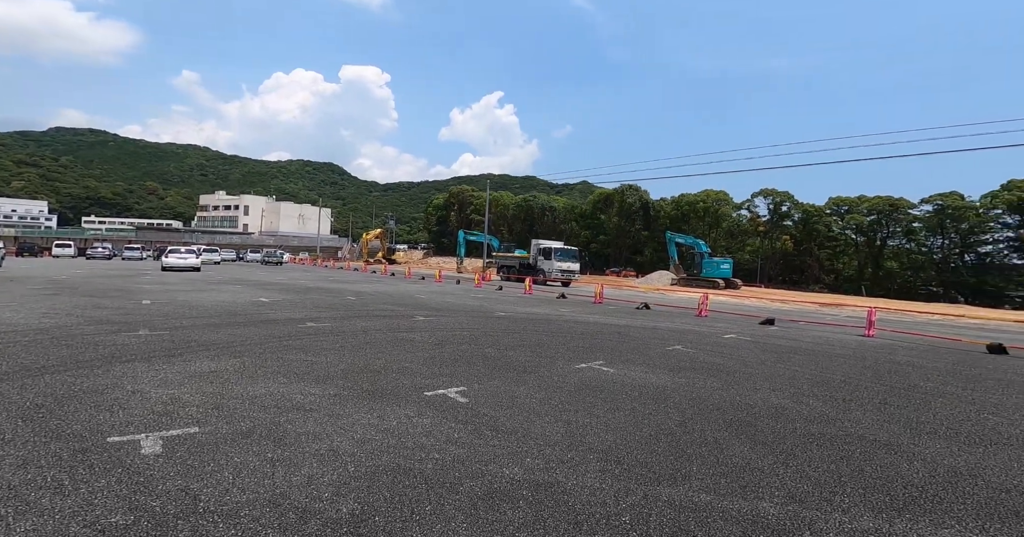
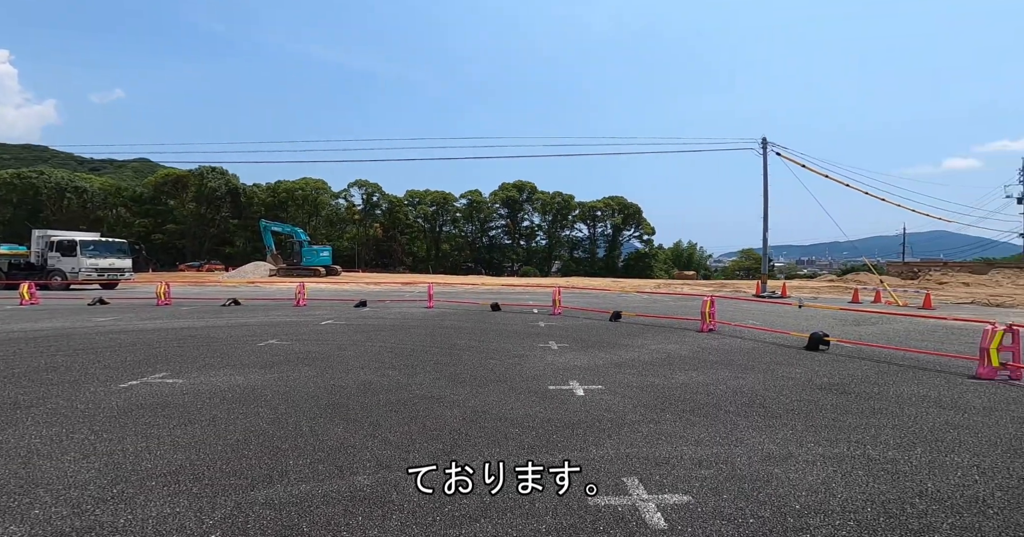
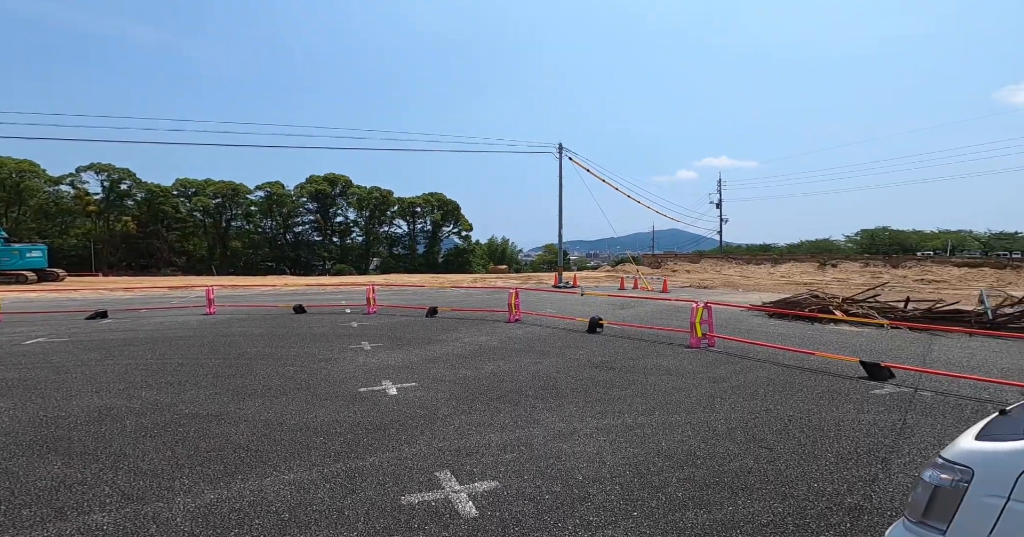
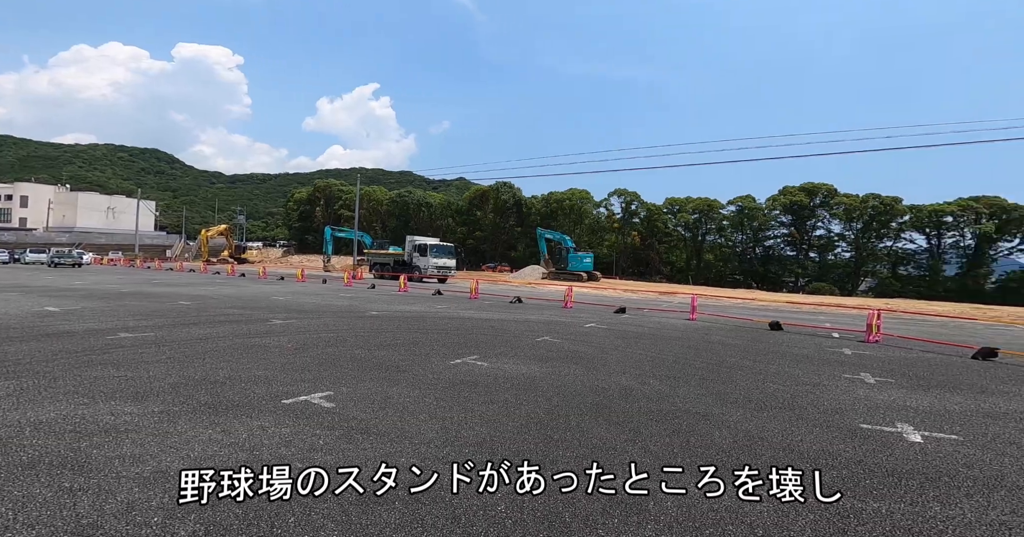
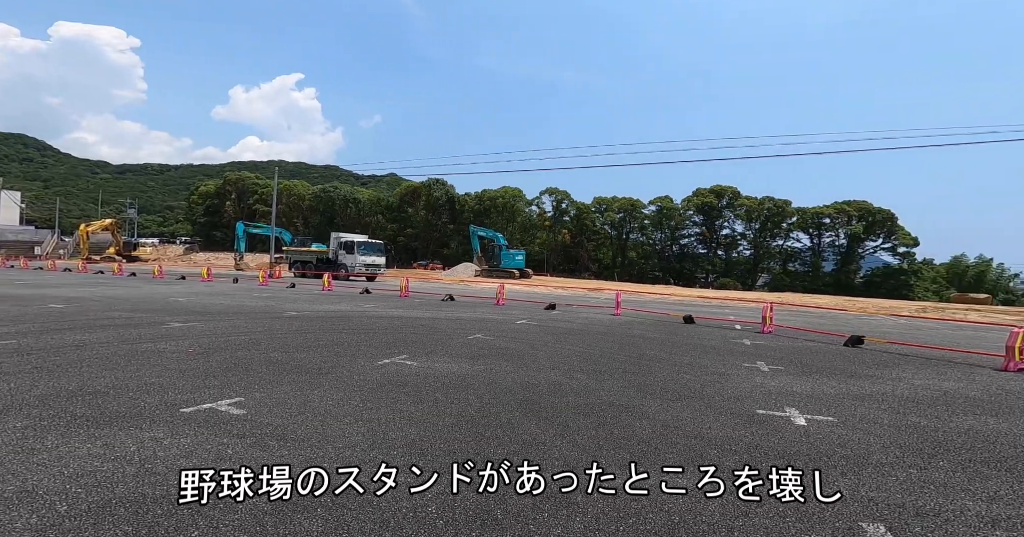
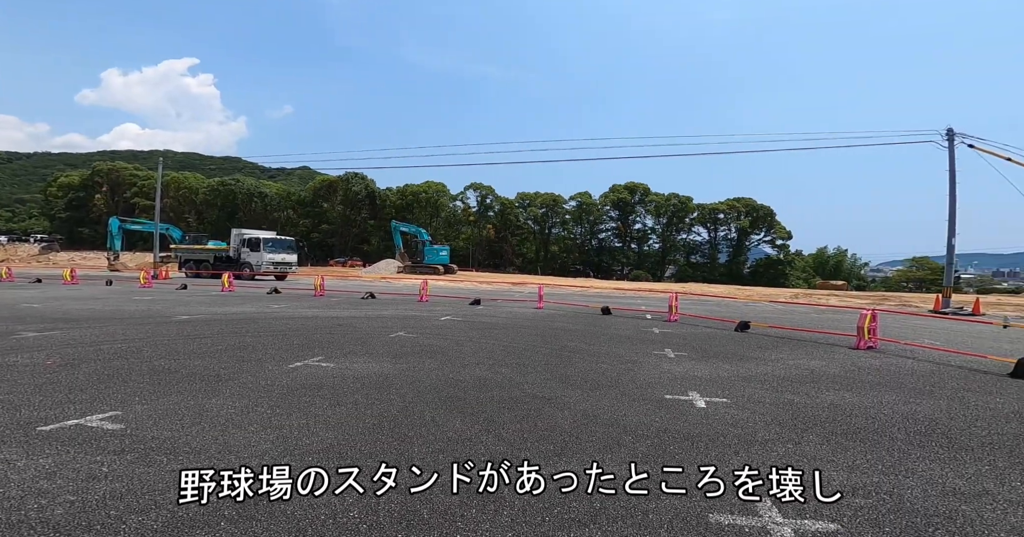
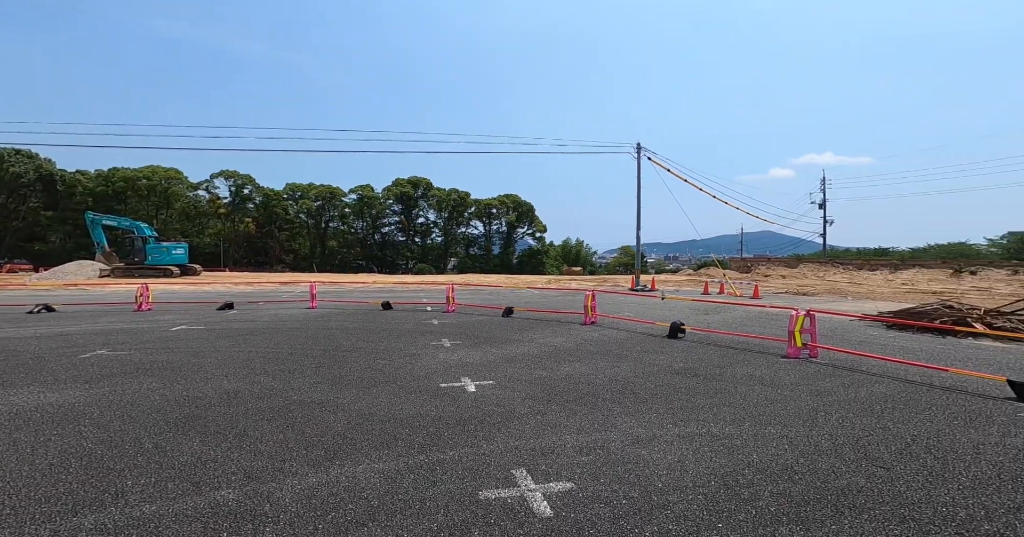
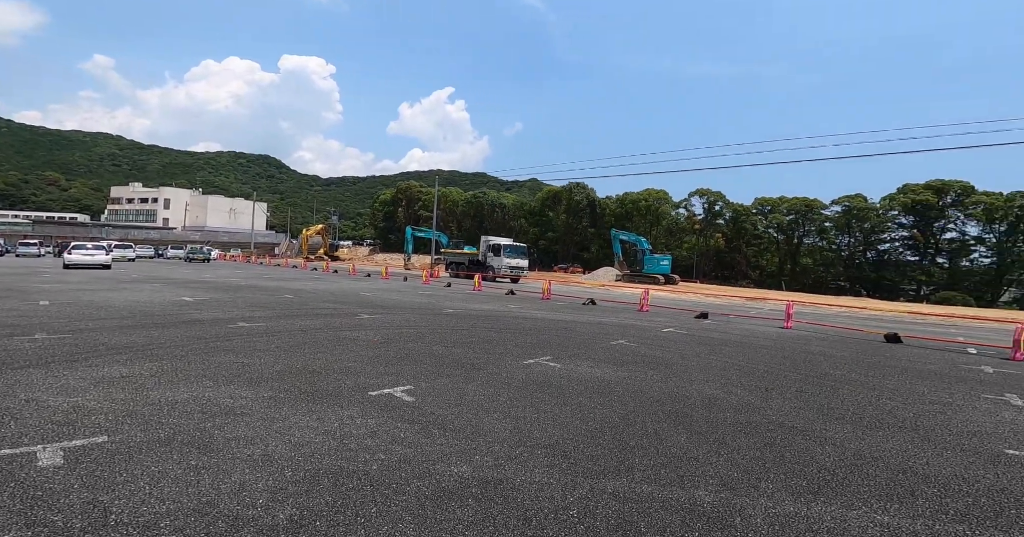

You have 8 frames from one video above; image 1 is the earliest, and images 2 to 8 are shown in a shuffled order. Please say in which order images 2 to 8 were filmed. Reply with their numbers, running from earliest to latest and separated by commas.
8, 4, 5, 6, 2, 7, 3
